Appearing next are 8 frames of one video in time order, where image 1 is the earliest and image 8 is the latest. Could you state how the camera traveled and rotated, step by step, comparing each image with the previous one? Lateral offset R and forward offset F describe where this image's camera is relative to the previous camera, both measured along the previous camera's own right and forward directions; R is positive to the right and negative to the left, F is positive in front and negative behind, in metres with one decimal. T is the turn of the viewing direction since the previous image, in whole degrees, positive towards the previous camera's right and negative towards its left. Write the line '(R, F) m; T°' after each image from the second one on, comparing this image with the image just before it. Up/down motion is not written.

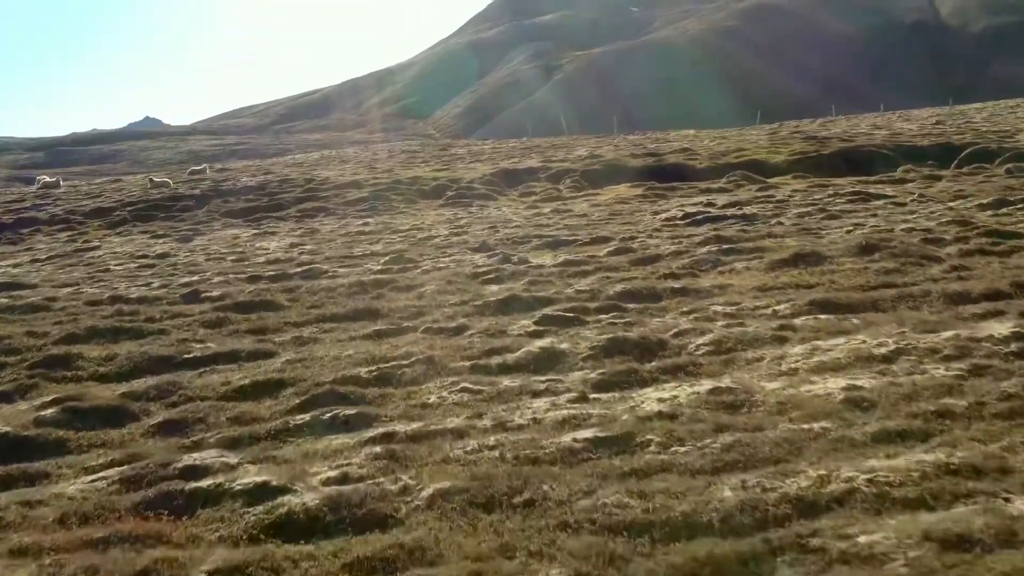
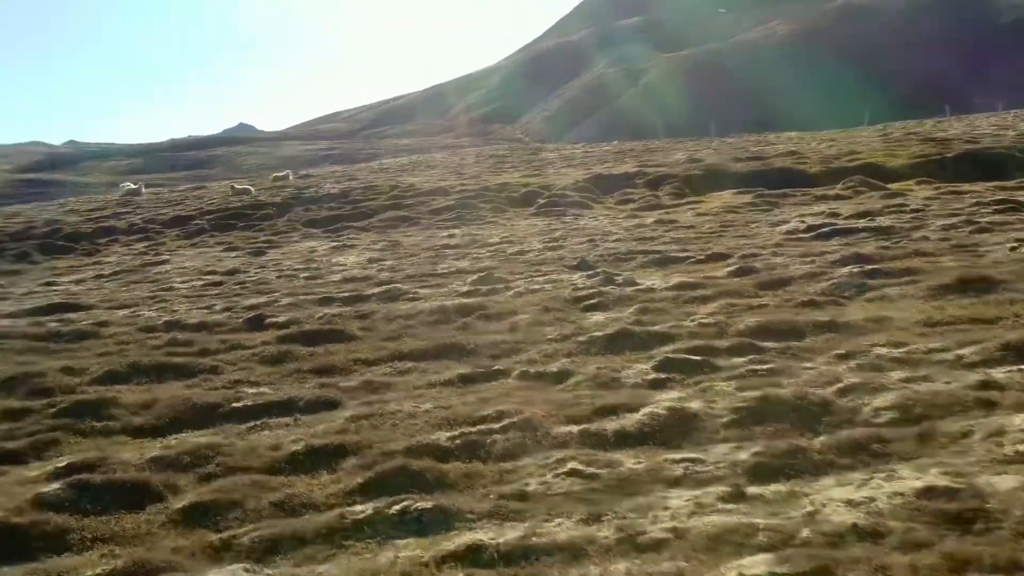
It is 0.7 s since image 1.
(-0.4, +3.5) m; -4°
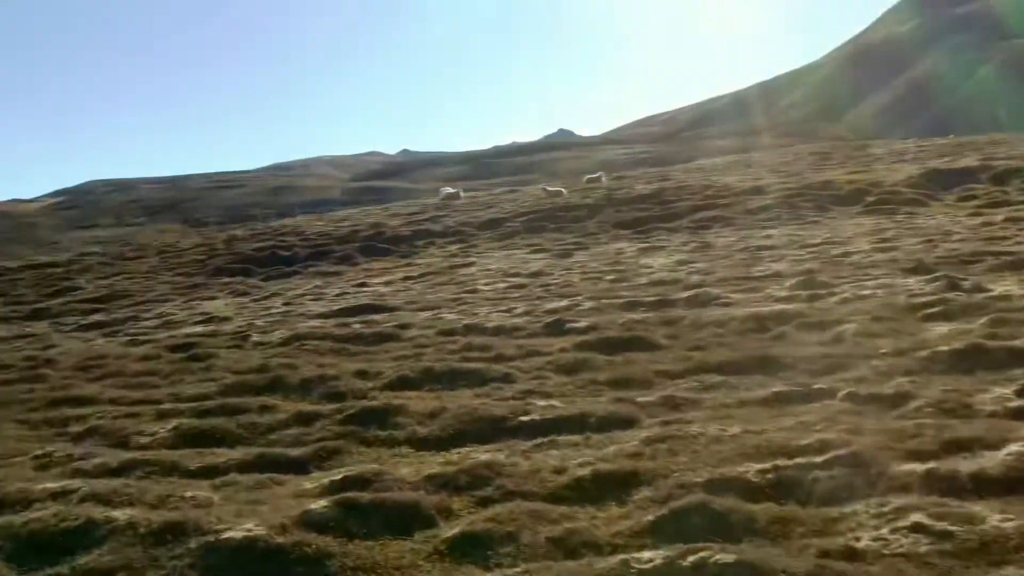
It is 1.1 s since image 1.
(0.0, +1.8) m; -15°
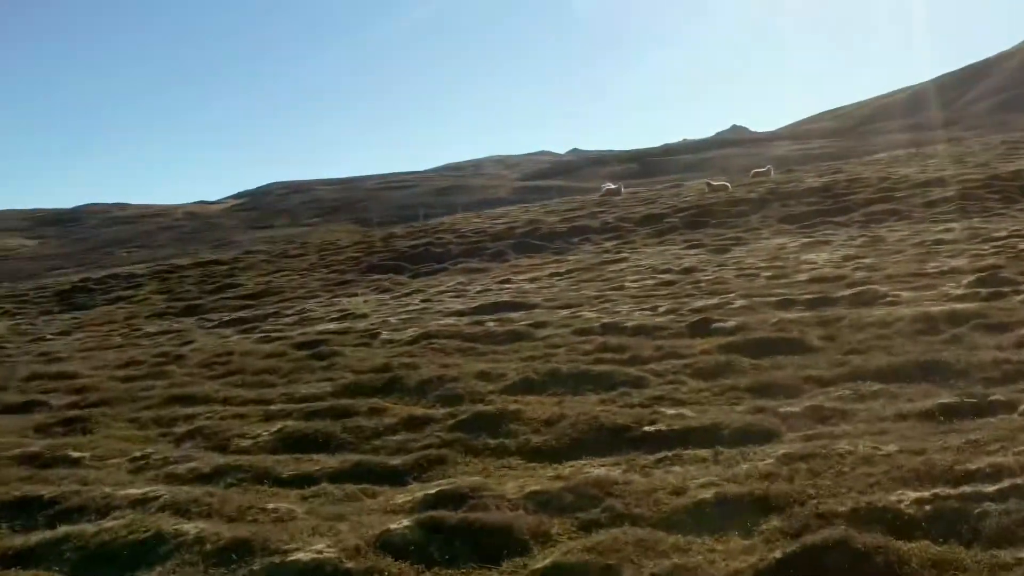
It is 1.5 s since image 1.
(+0.5, +1.6) m; -8°
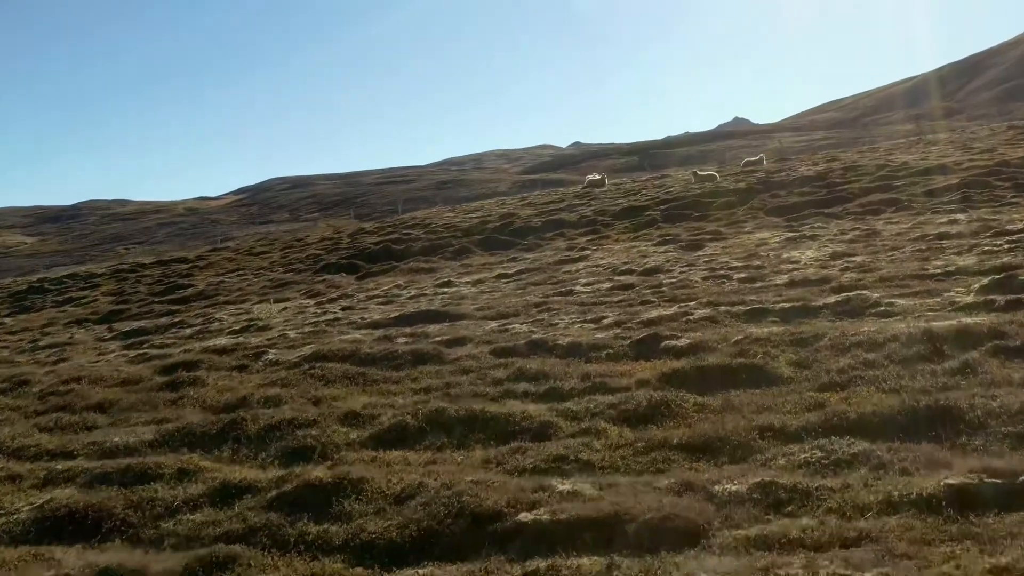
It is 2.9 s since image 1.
(+1.5, +4.1) m; 0°
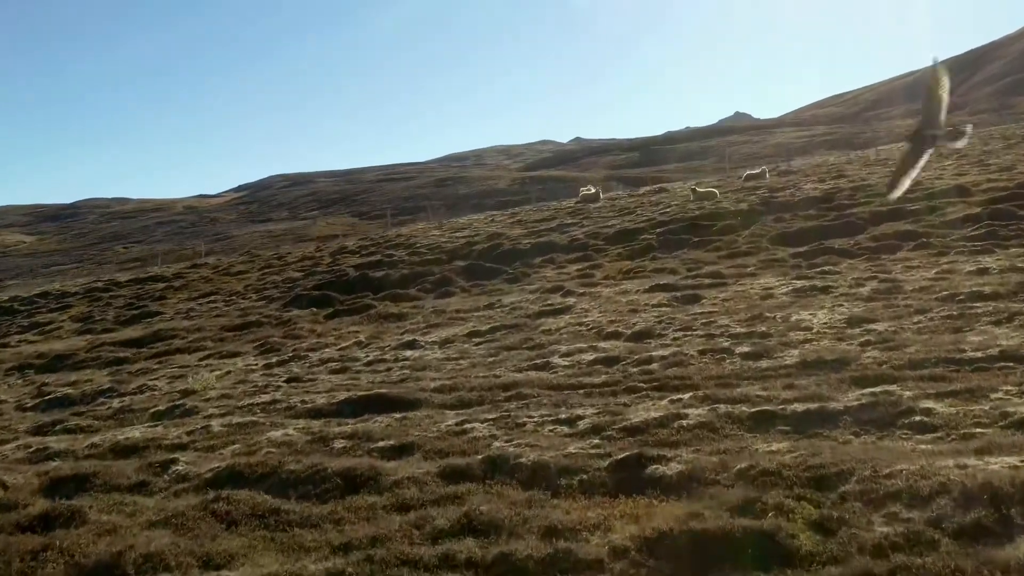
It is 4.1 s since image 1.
(+0.6, +3.2) m; 0°
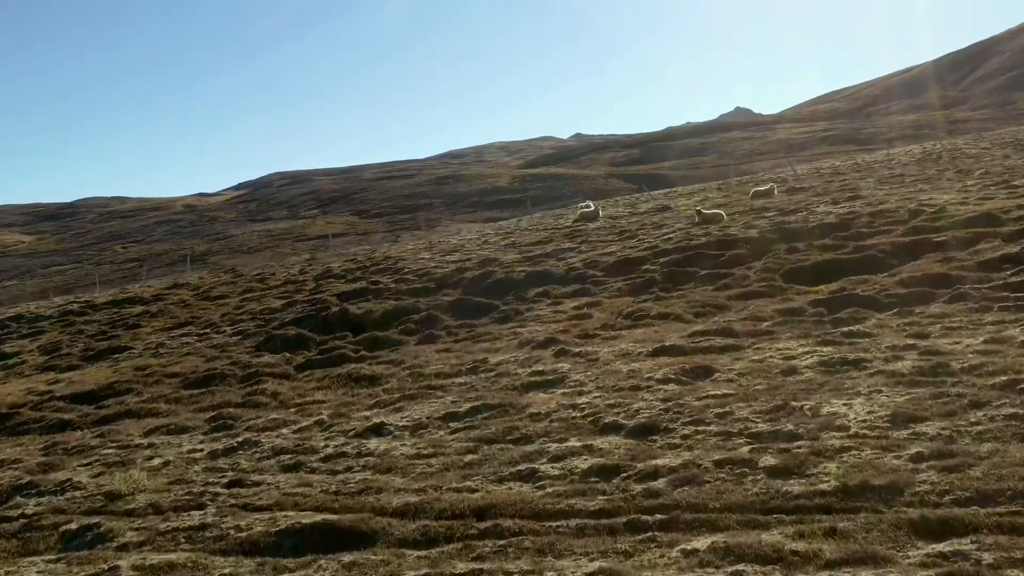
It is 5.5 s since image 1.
(+0.3, +3.4) m; 0°
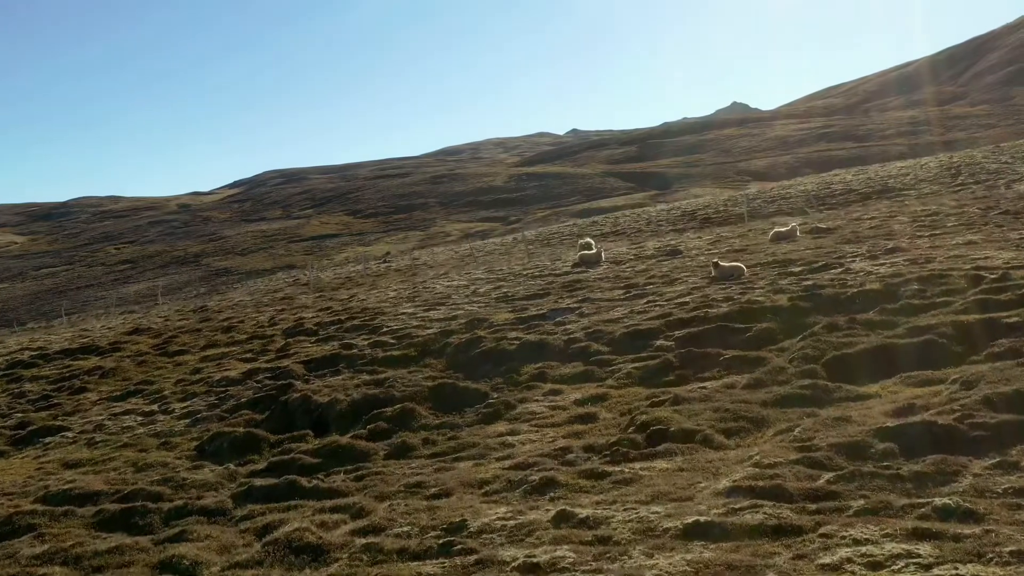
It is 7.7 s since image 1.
(+0.2, +6.3) m; 0°
